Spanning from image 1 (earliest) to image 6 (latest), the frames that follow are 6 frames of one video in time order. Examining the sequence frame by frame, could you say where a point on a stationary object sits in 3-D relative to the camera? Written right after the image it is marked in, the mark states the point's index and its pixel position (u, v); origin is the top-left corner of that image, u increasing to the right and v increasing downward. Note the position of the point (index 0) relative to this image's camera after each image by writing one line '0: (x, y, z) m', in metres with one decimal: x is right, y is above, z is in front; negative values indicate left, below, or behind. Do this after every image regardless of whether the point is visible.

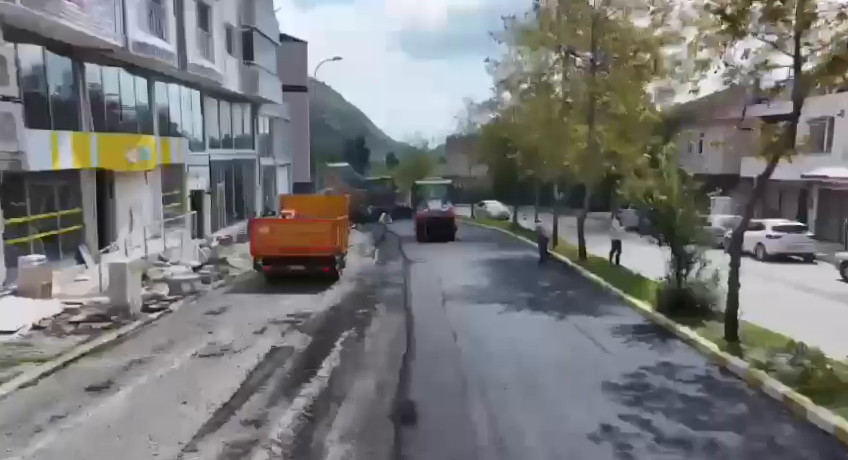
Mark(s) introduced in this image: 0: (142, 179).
0: (-8.0, +1.4, +18.4) m
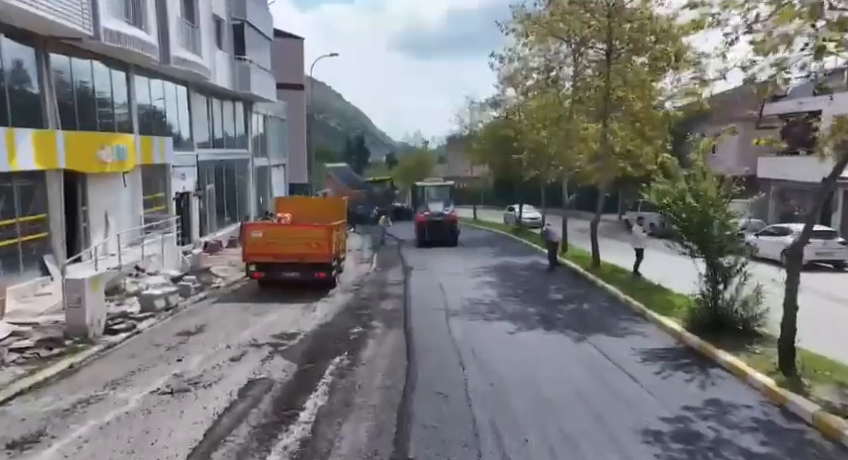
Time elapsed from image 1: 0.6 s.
0: (-8.0, +1.3, +17.0) m
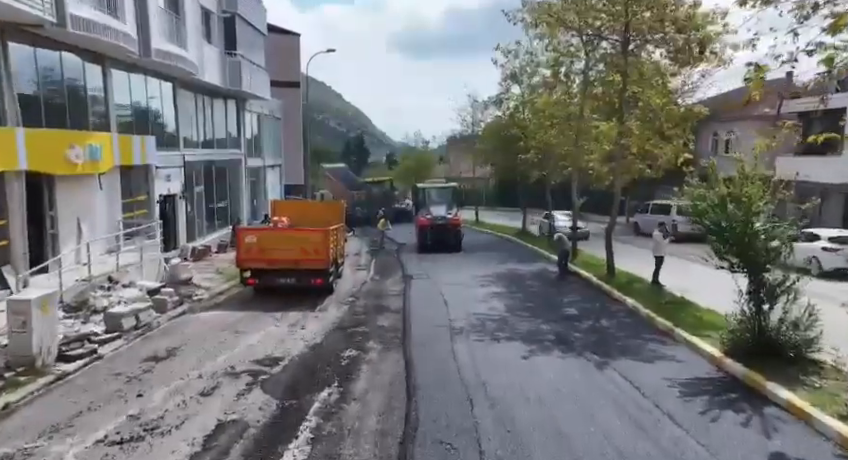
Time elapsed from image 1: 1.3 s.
0: (-7.9, +1.1, +15.6) m
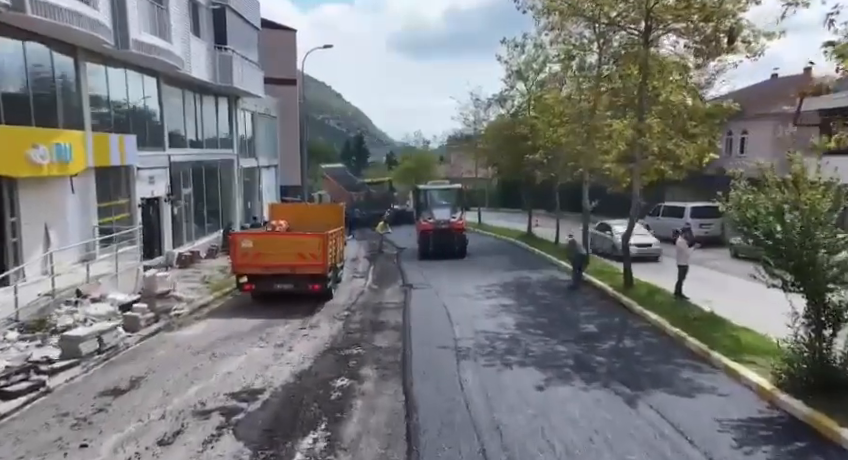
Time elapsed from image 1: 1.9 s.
0: (-7.9, +1.0, +14.3) m
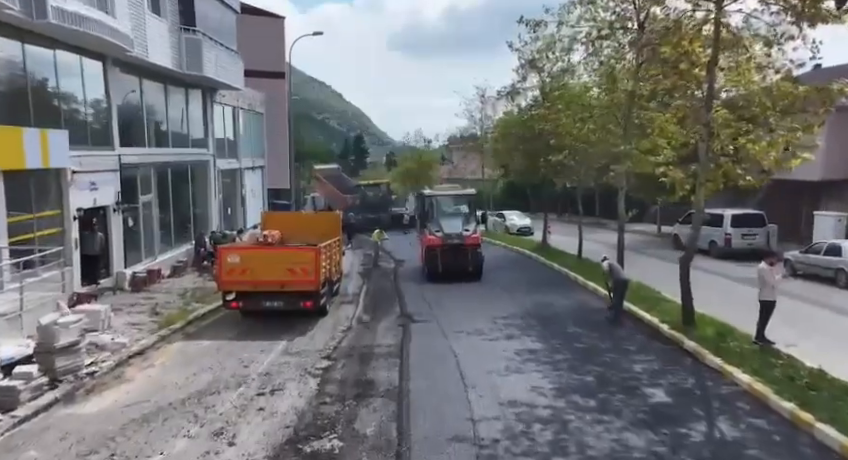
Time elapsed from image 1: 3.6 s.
0: (-7.8, +0.5, +10.8) m
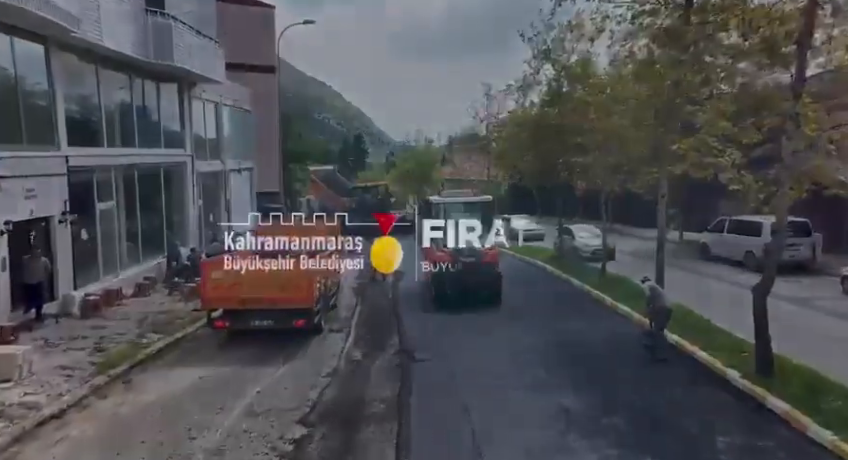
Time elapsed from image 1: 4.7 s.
0: (-7.8, +0.2, +8.1) m
